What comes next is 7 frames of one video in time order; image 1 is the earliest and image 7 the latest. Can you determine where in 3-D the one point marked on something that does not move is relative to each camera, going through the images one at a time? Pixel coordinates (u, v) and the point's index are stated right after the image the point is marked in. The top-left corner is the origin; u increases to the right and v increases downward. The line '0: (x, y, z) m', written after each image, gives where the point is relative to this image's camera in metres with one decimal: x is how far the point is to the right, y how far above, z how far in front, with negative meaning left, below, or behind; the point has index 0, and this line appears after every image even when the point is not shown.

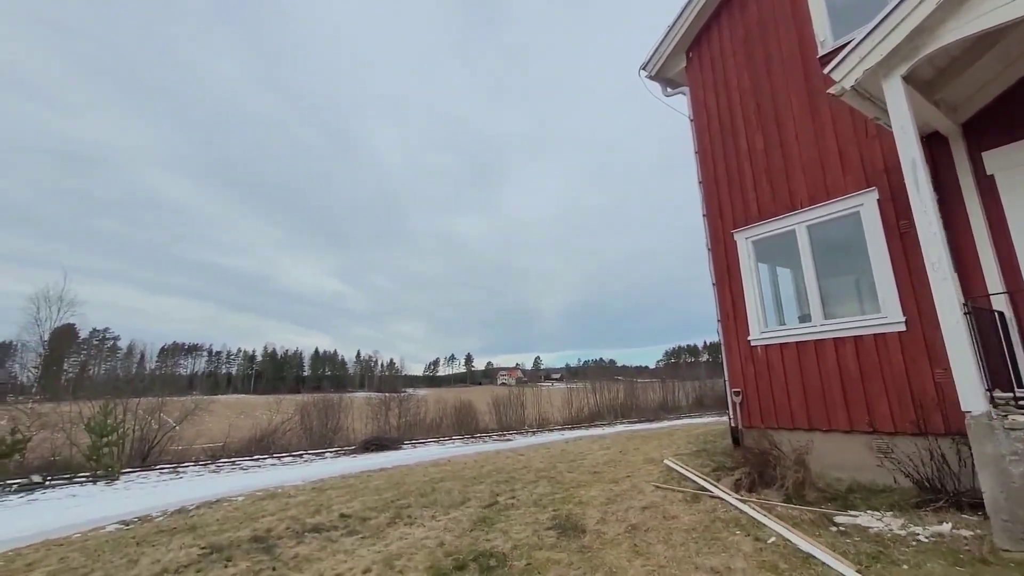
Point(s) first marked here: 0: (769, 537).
0: (+2.1, -2.0, +3.8) m
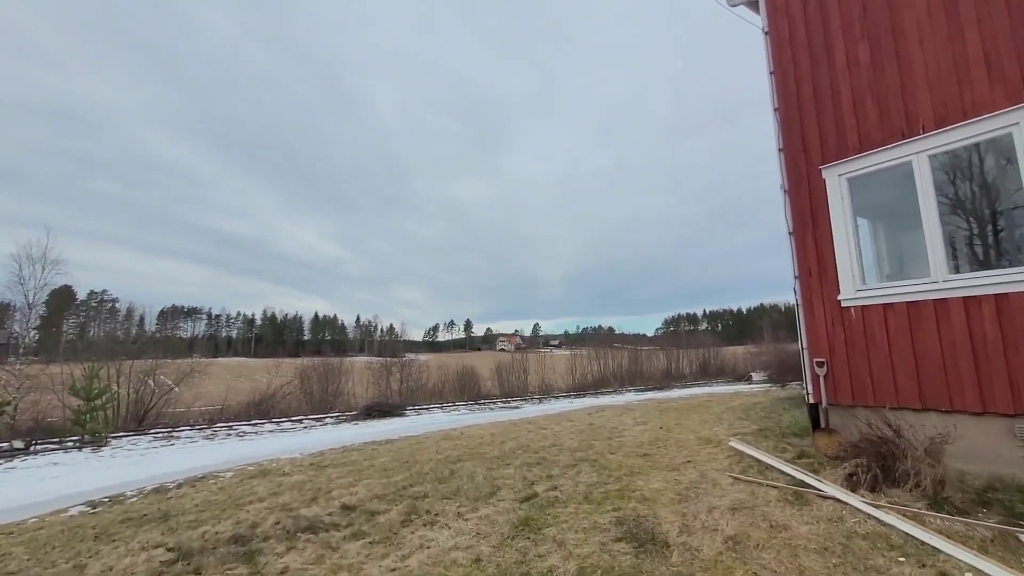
0: (+2.5, -1.6, +2.7) m
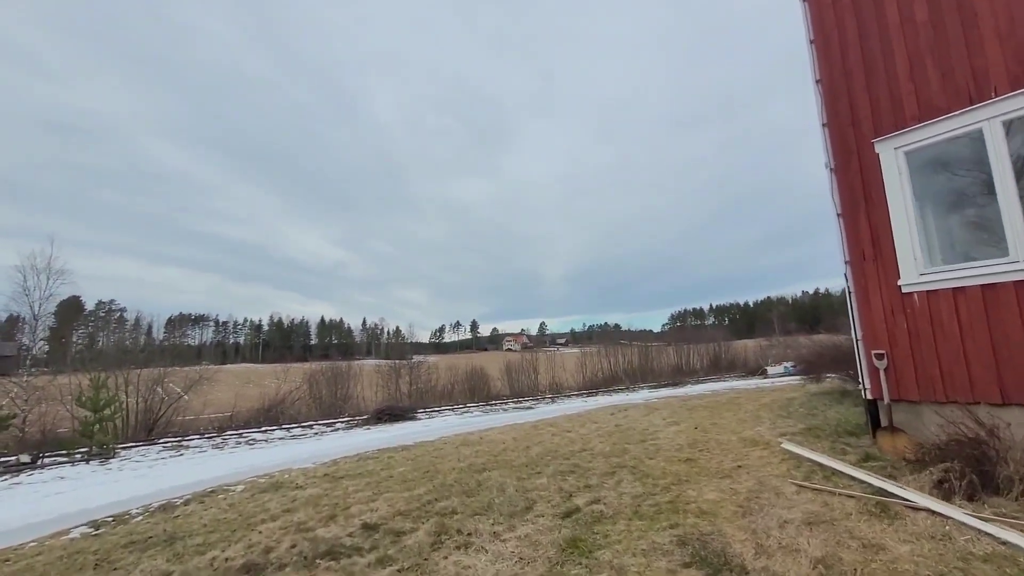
0: (+2.8, -1.4, +2.2) m
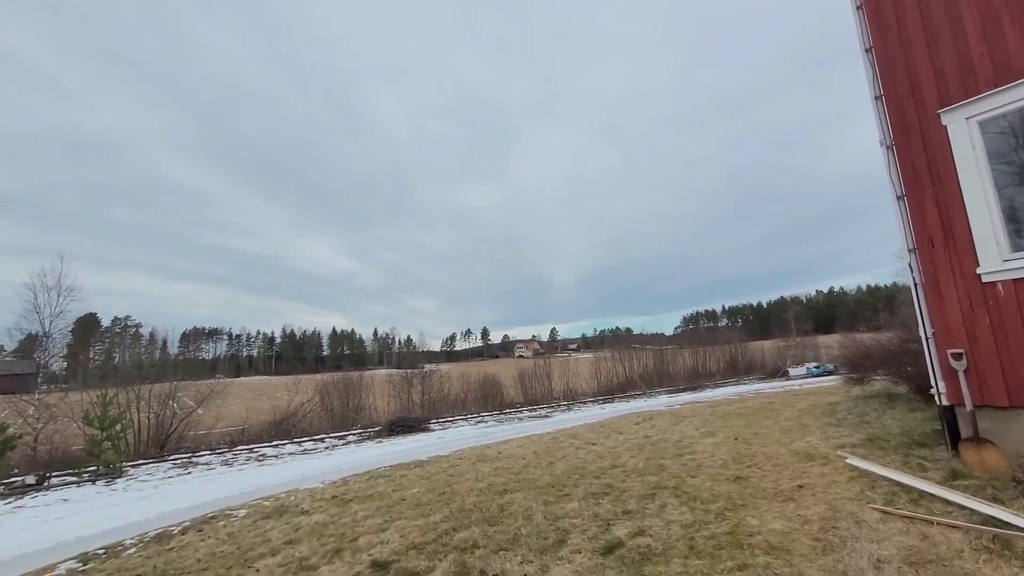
0: (+3.0, -1.3, +1.6) m
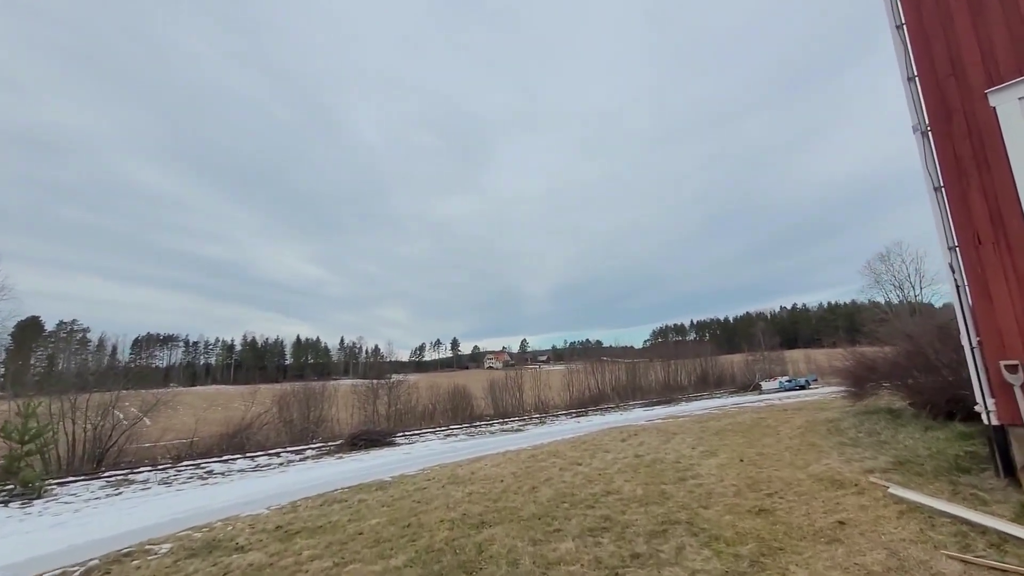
0: (+3.0, -1.3, +0.9) m
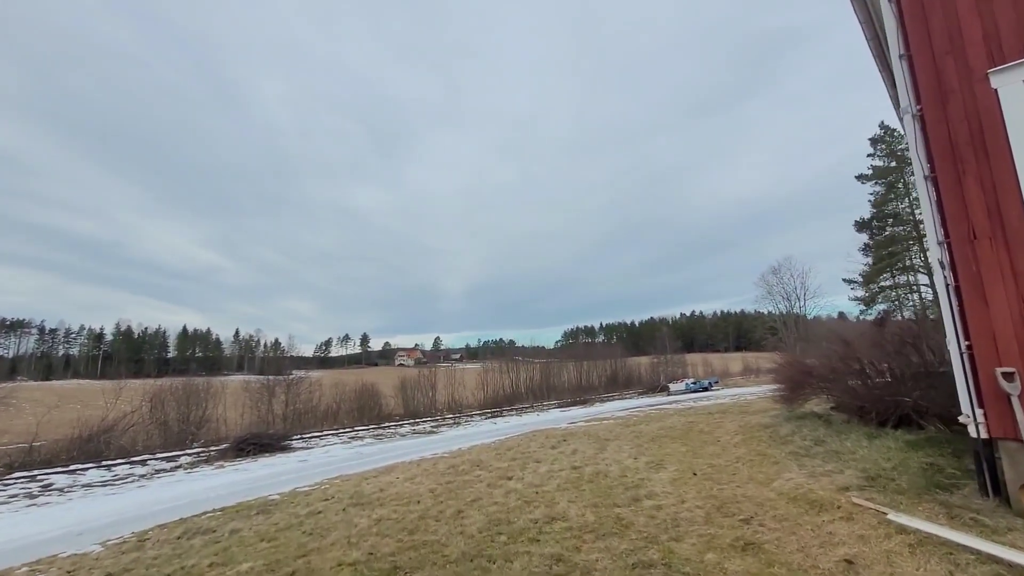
0: (+3.1, -1.2, +0.4) m
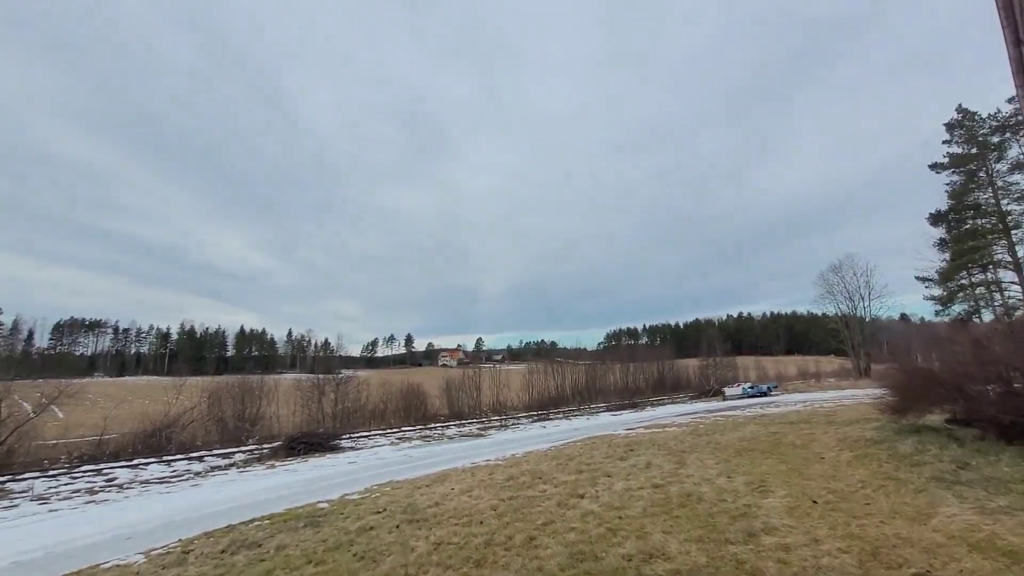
0: (+3.4, -1.1, -0.7) m
